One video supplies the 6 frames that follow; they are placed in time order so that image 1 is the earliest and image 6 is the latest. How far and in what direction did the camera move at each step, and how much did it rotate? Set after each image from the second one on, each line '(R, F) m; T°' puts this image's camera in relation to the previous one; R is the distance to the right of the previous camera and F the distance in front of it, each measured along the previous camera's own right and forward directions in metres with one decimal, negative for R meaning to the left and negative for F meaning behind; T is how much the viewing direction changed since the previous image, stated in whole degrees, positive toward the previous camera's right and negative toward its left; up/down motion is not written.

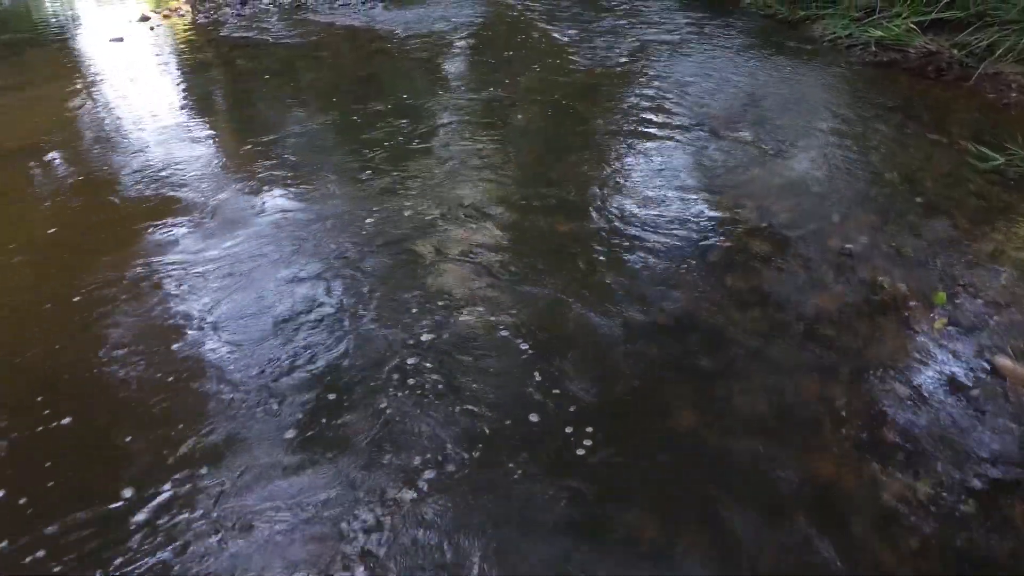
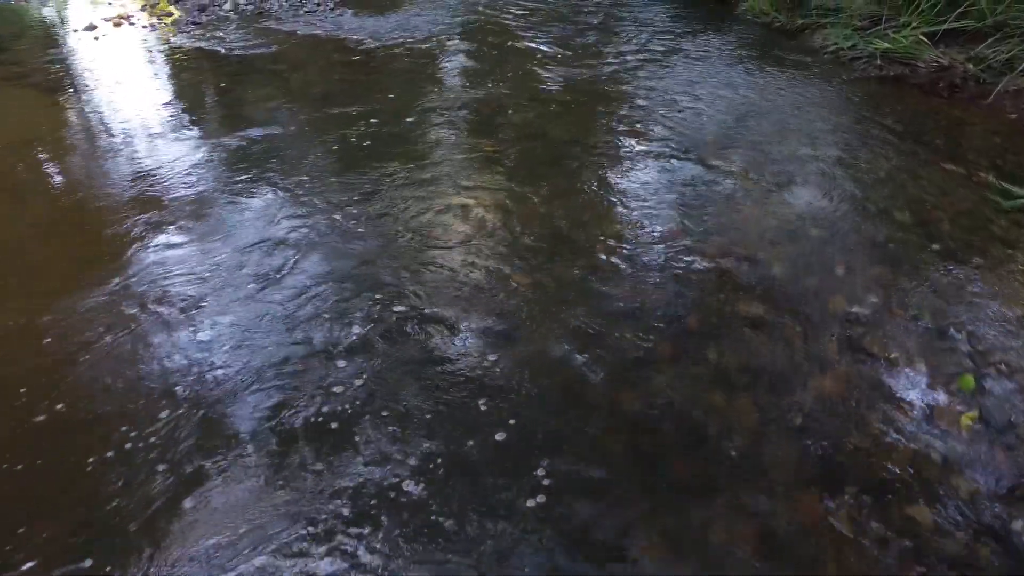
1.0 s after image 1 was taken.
(+0.2, +0.5) m; 0°
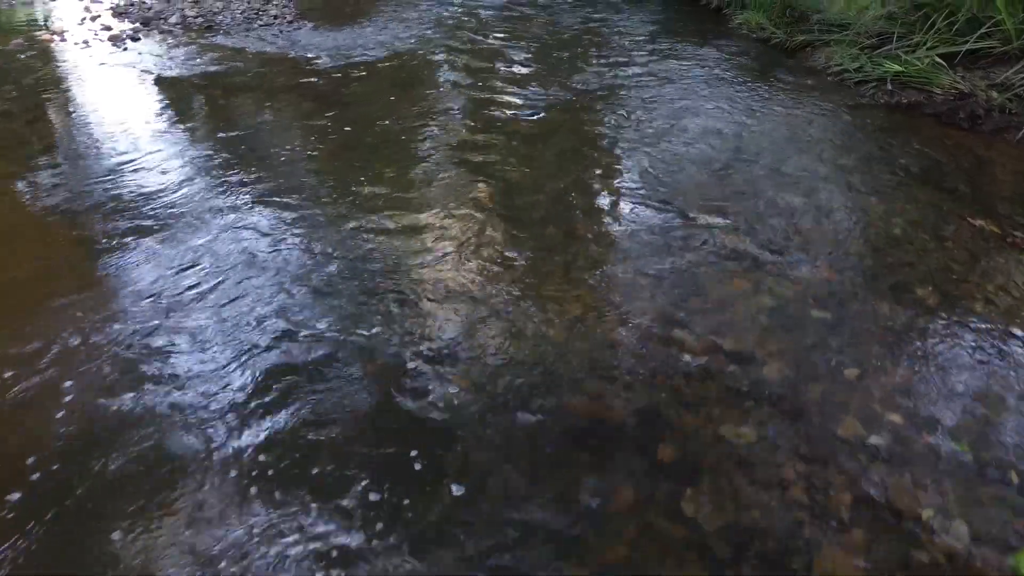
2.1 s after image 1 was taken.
(+0.2, +0.6) m; 0°
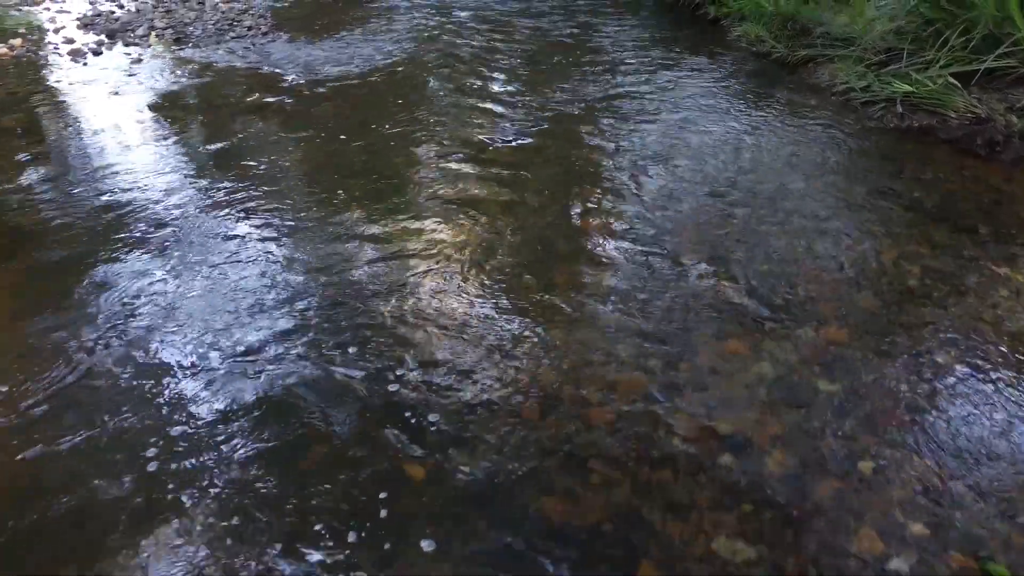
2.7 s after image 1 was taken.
(+0.1, +0.3) m; 0°
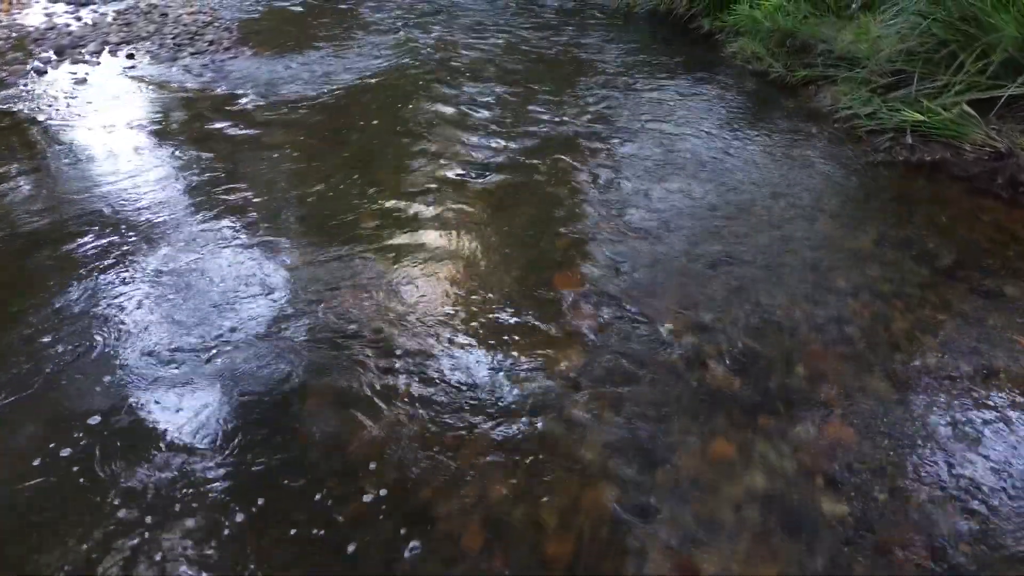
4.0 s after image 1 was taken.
(+0.1, +0.4) m; 0°
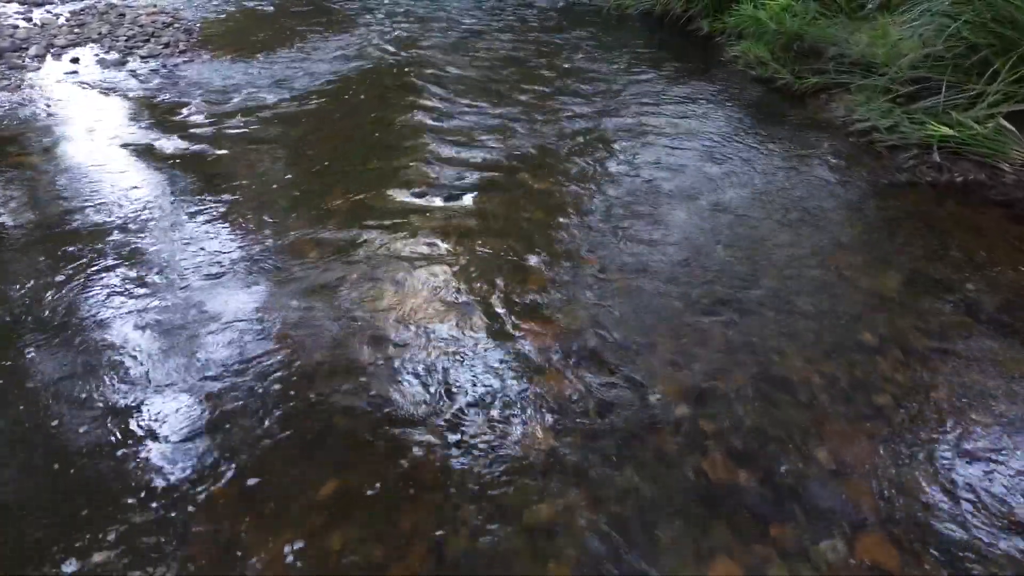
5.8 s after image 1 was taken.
(+0.1, +0.5) m; 0°
